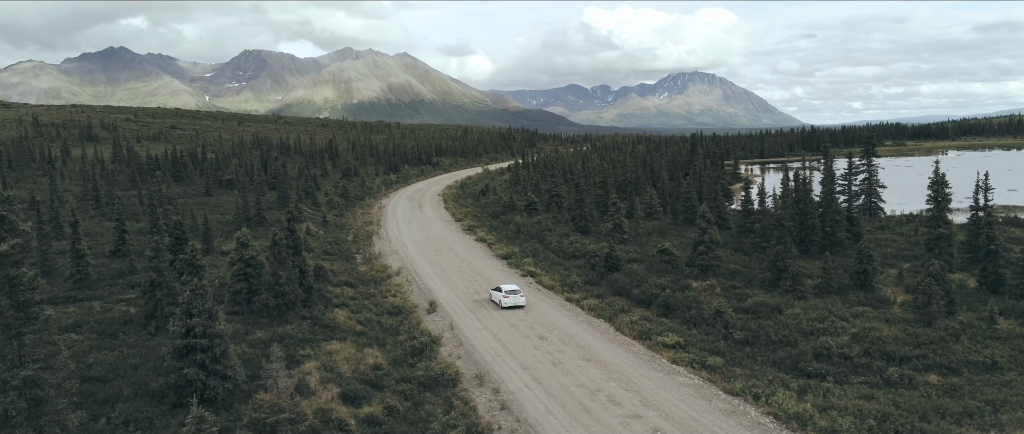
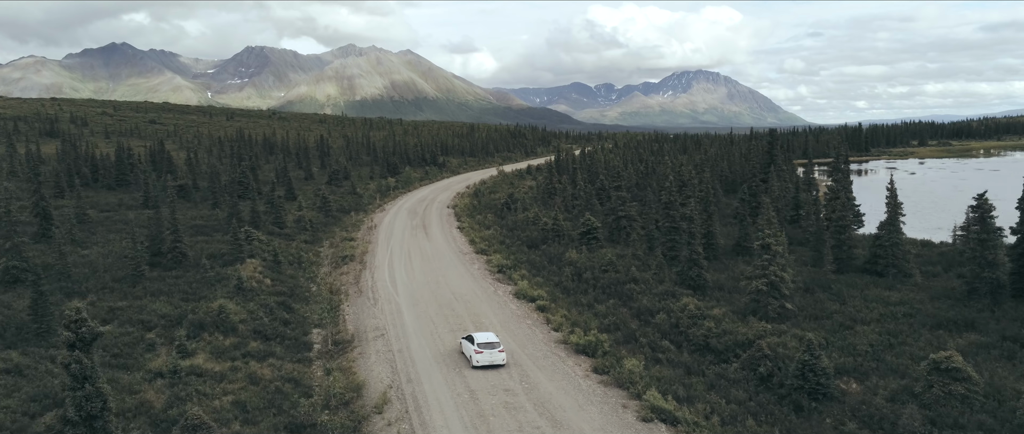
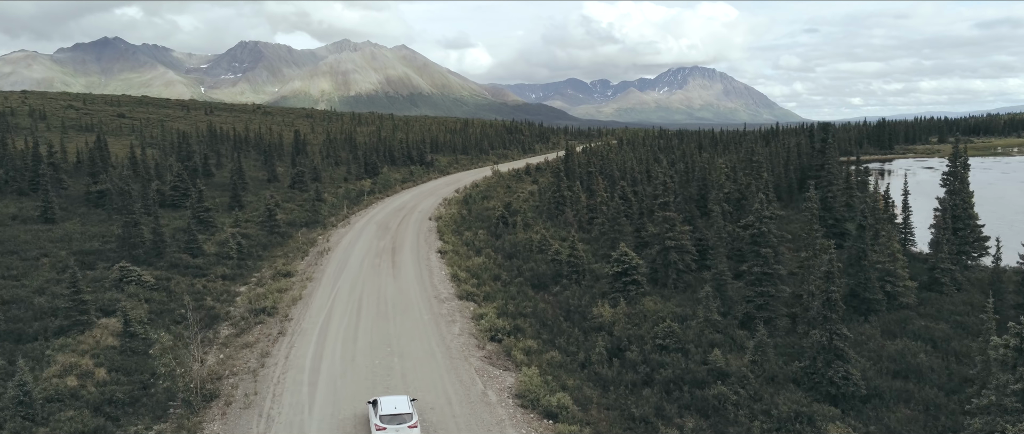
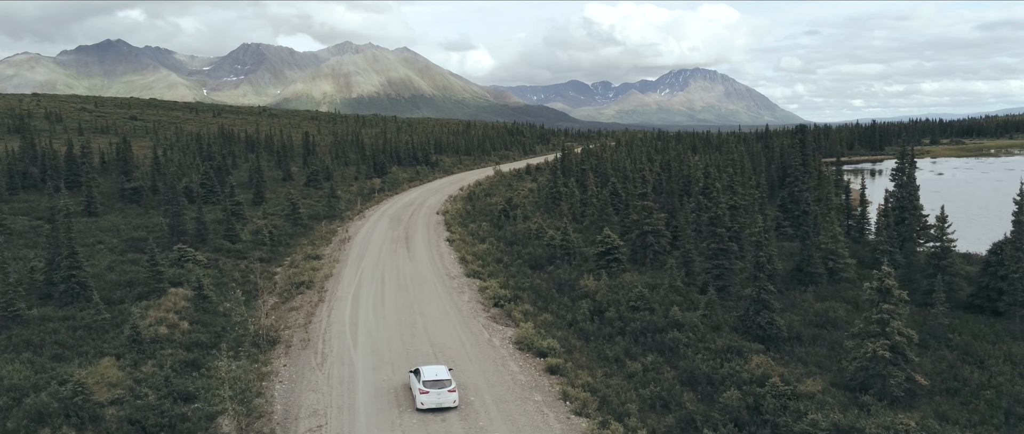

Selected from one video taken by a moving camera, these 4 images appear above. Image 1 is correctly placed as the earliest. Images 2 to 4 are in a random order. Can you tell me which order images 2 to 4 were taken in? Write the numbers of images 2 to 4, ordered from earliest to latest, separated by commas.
2, 4, 3
